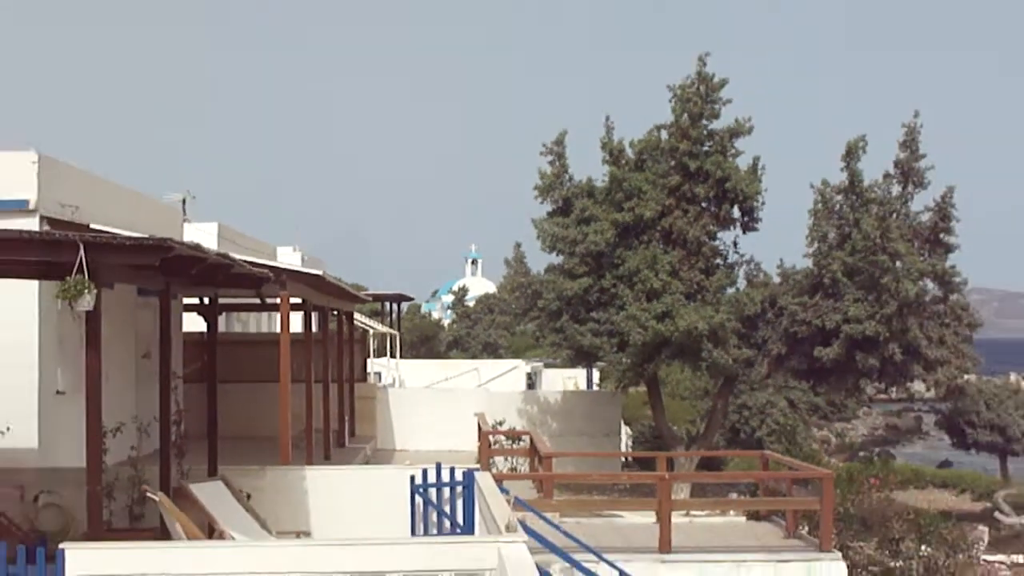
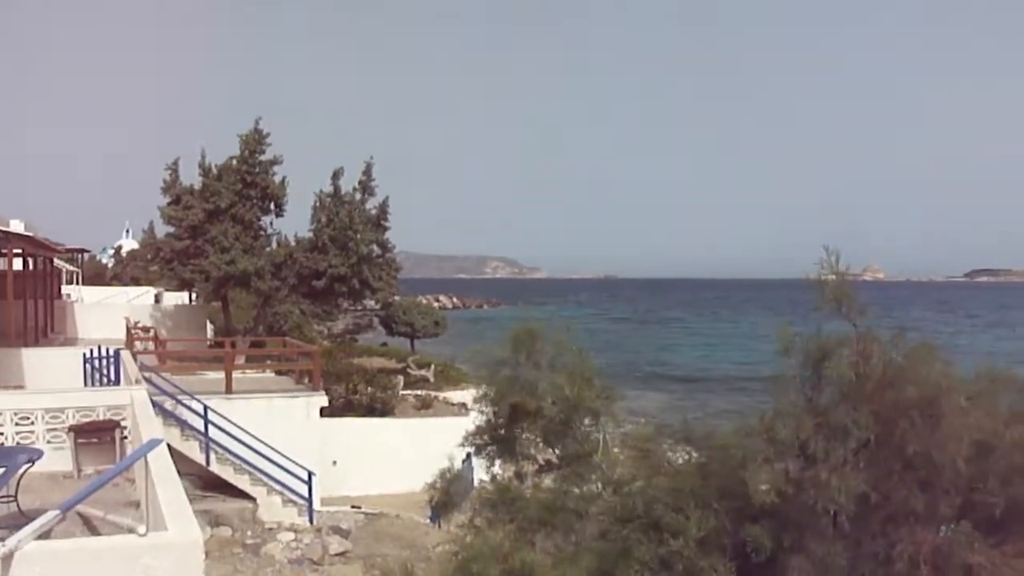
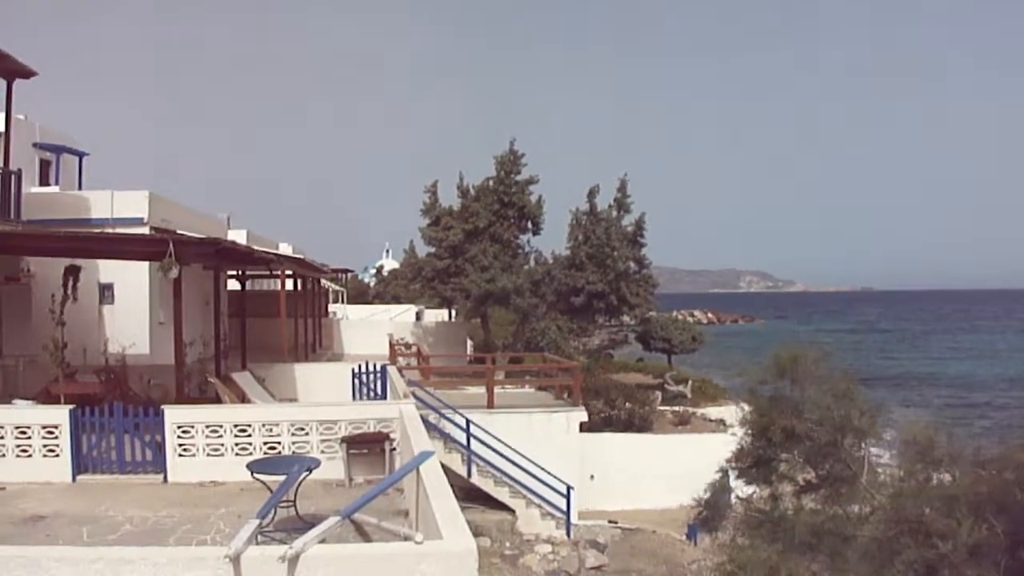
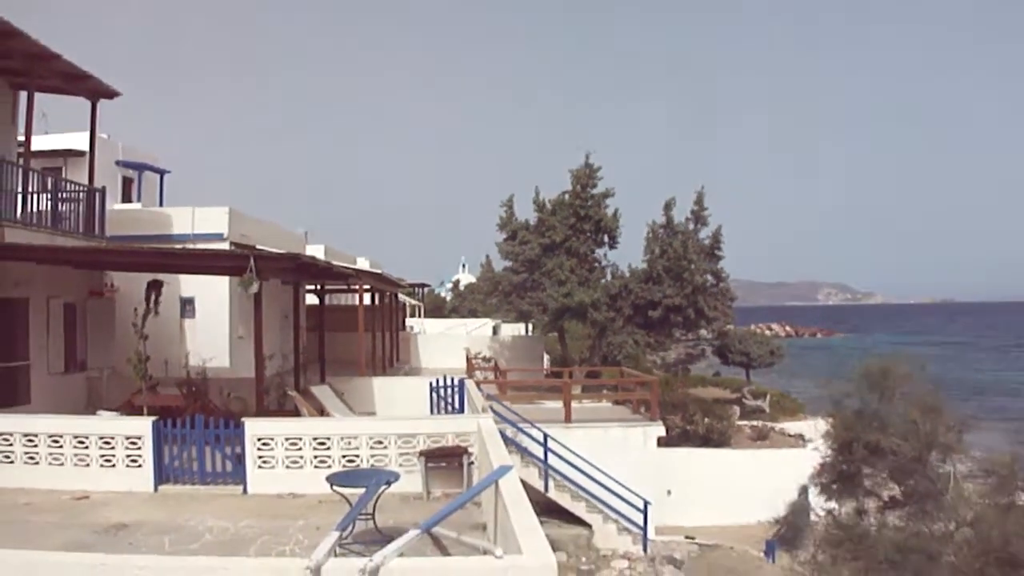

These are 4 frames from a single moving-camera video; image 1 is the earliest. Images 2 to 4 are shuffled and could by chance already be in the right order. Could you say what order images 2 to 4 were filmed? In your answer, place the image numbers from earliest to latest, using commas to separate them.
4, 3, 2
